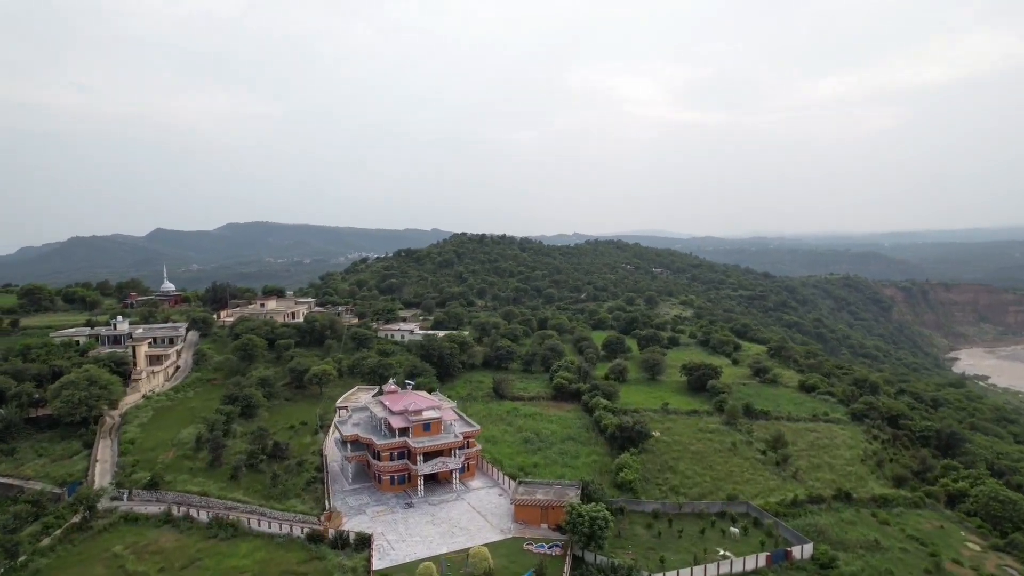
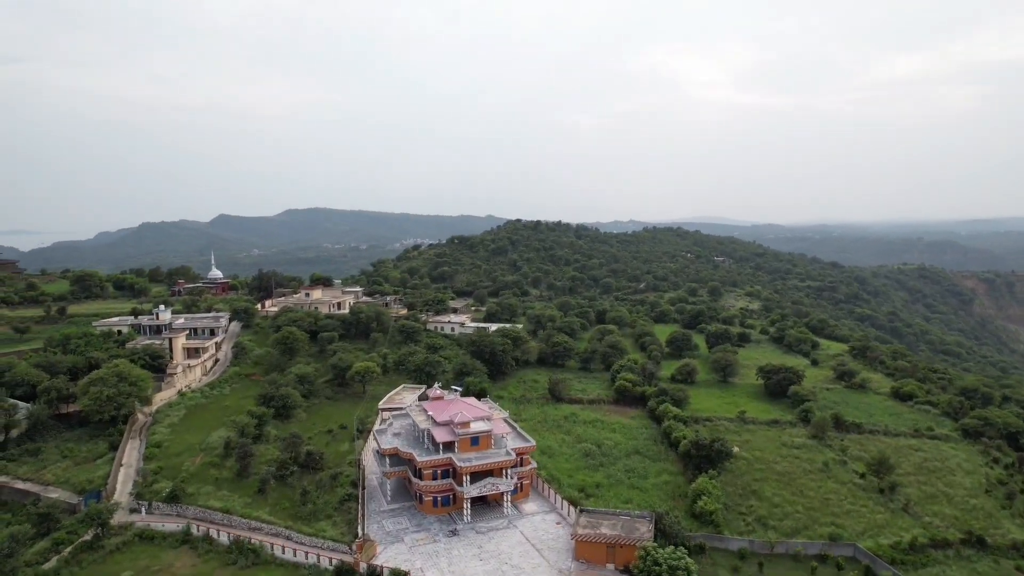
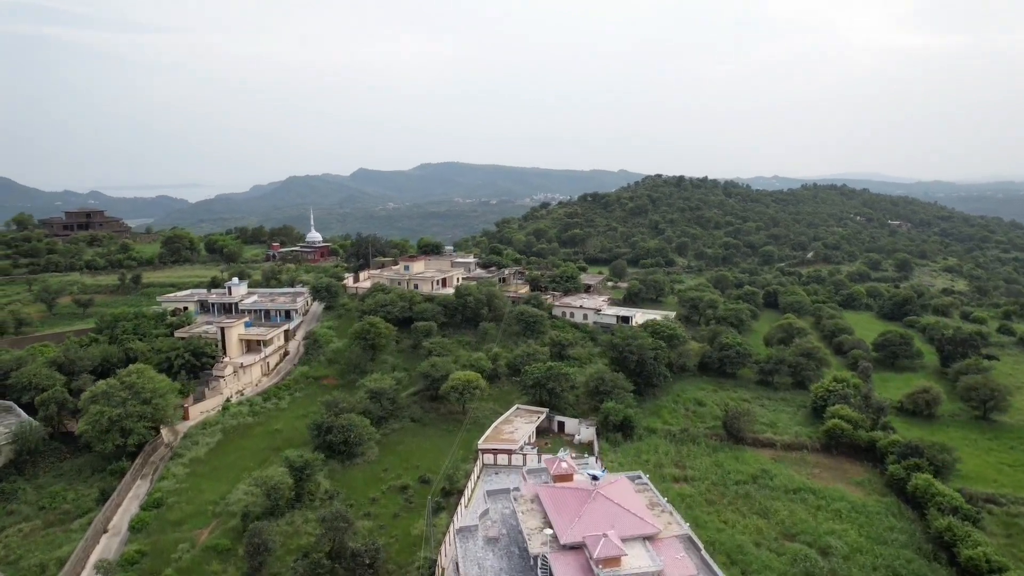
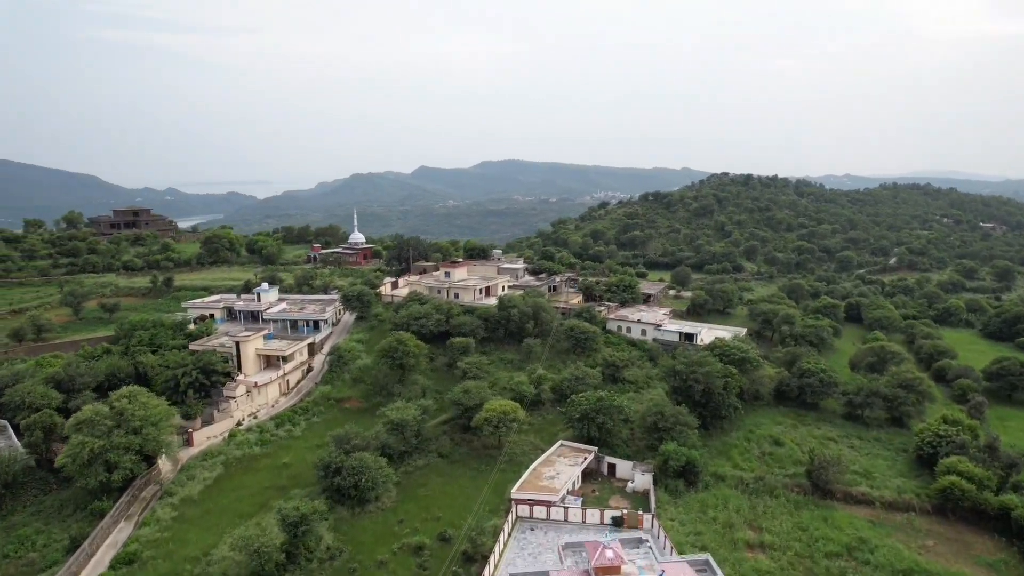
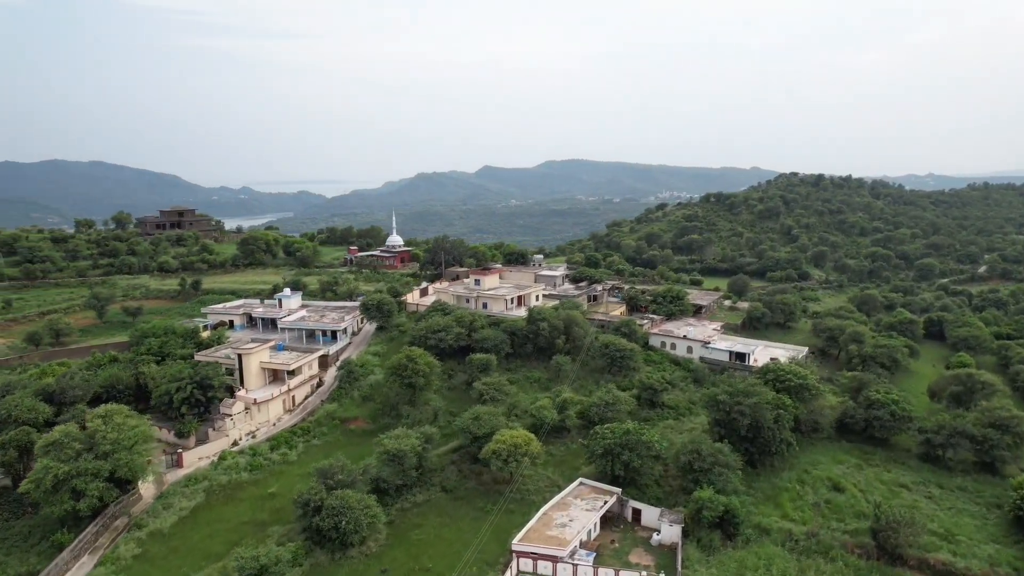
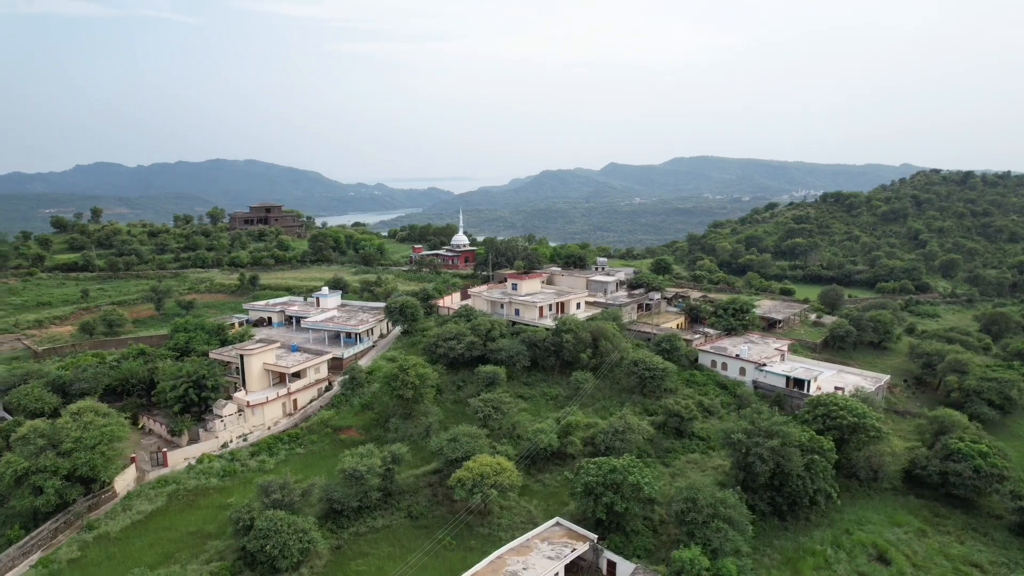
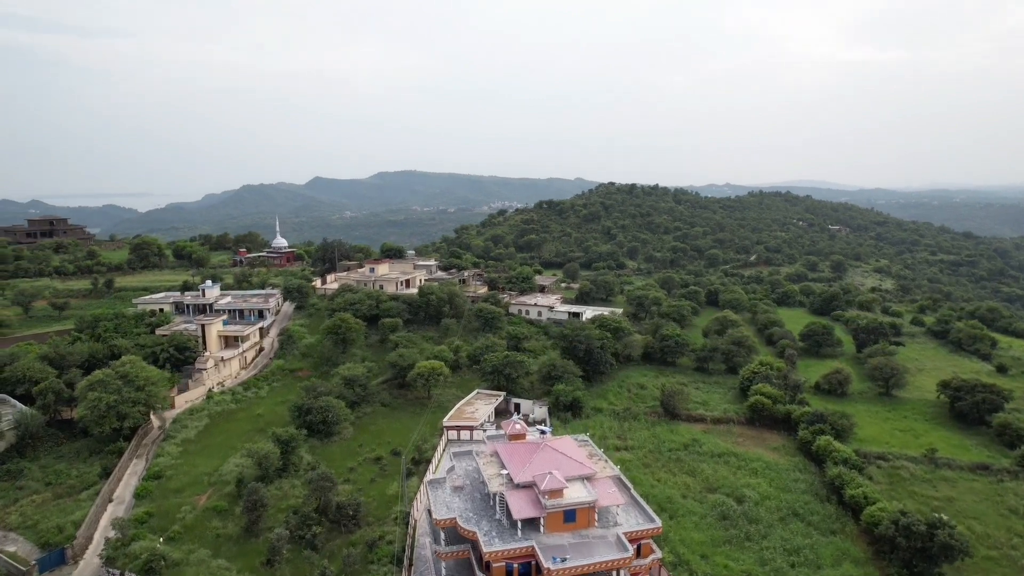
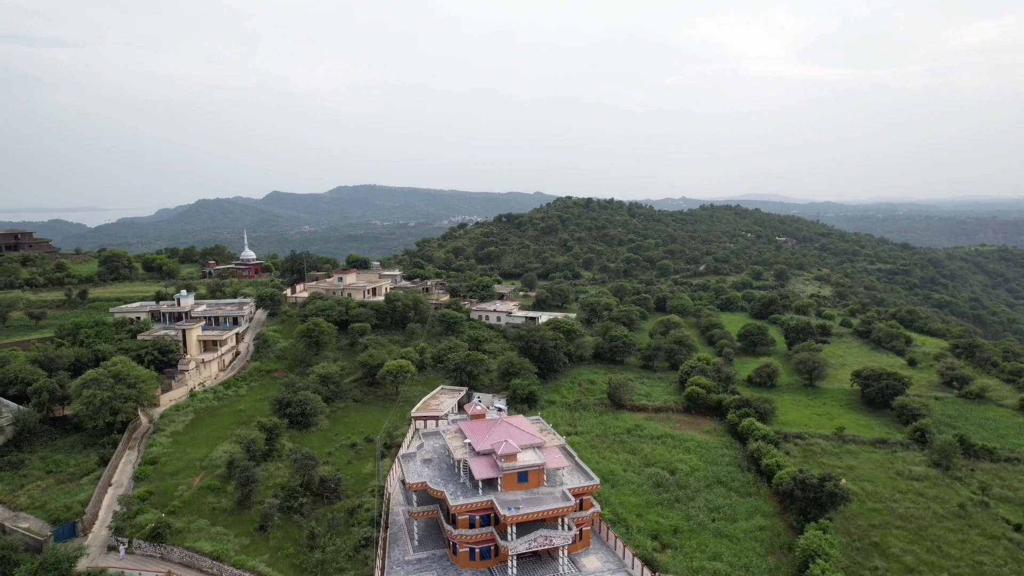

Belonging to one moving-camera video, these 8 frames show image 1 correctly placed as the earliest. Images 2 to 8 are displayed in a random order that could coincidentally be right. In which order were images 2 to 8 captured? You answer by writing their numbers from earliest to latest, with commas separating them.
2, 8, 7, 3, 4, 5, 6
